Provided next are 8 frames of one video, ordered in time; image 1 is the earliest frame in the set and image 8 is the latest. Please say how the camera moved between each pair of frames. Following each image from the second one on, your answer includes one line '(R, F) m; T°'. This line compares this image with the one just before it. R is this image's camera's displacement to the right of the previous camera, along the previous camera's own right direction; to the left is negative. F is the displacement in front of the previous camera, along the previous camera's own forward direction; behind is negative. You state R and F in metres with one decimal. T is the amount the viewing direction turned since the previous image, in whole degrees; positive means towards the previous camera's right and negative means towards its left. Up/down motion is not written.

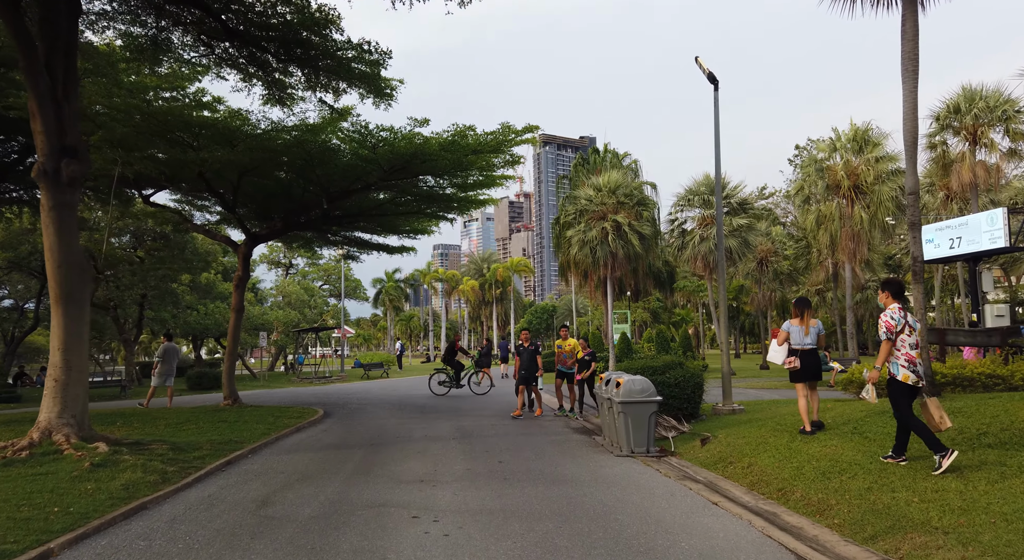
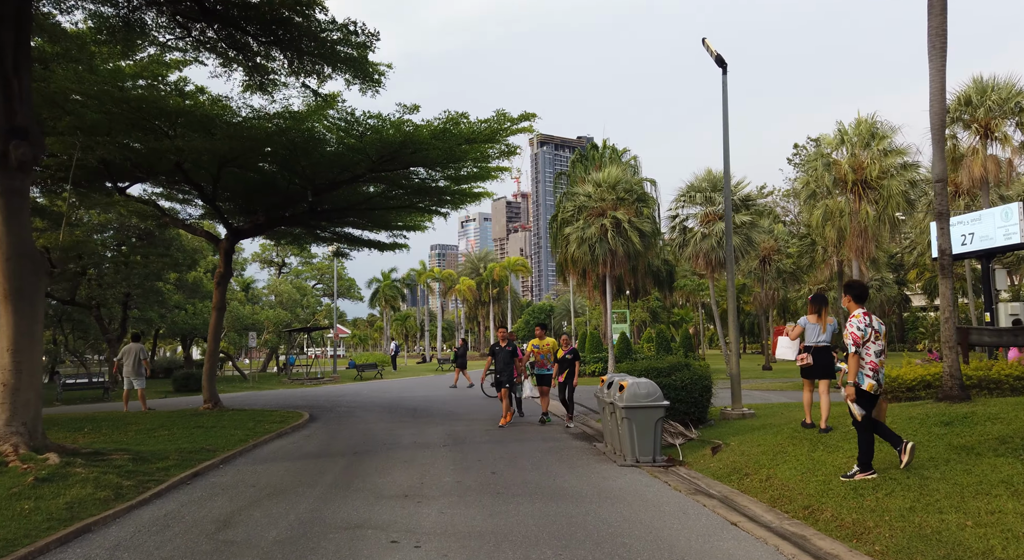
(0.0, +0.8) m; 0°
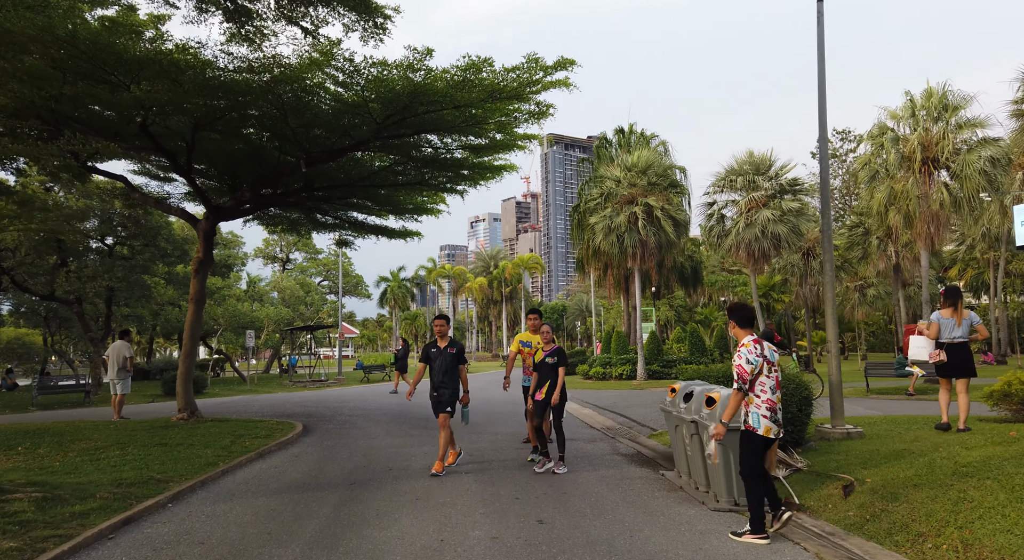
(-0.4, +2.4) m; -1°
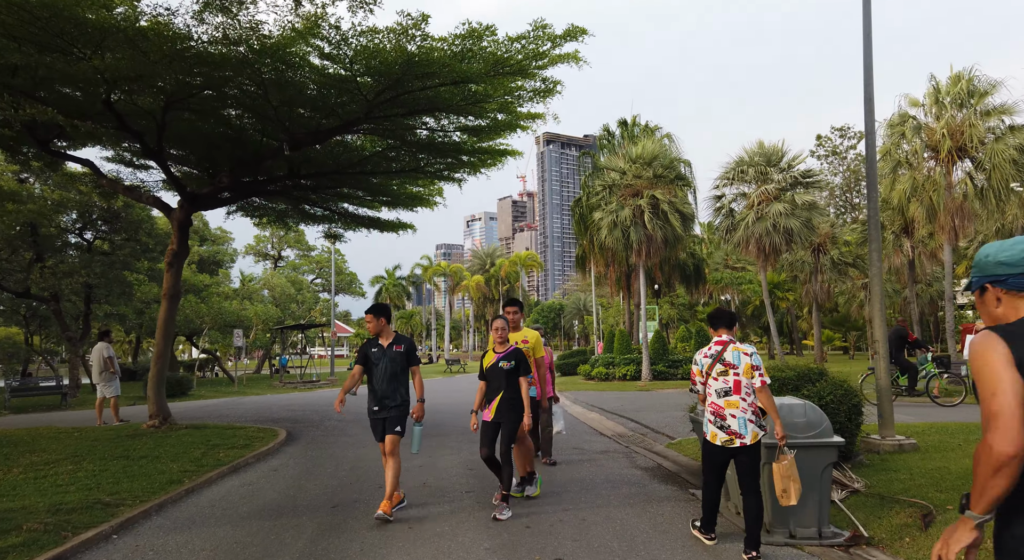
(-0.1, +1.1) m; 0°
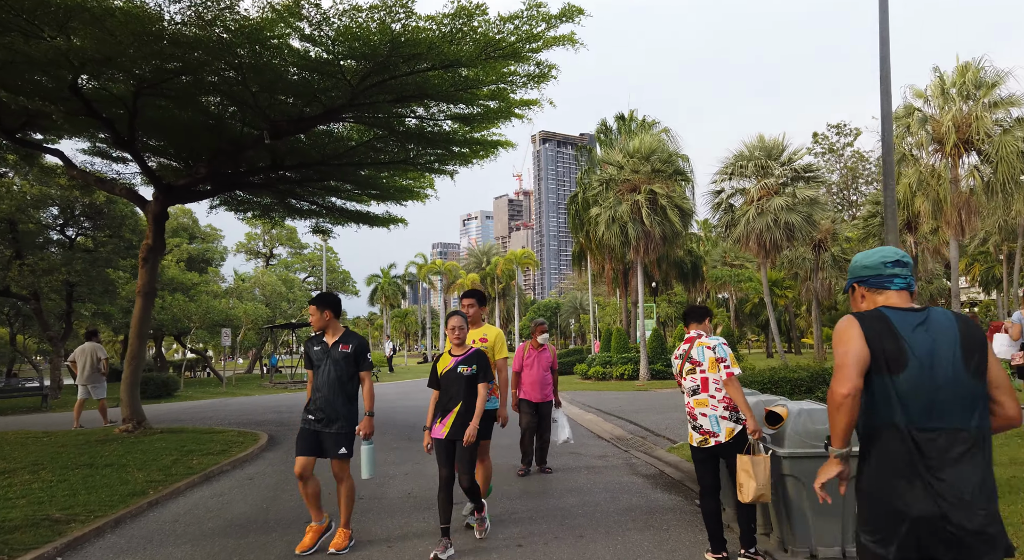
(+0.1, +0.6) m; 0°
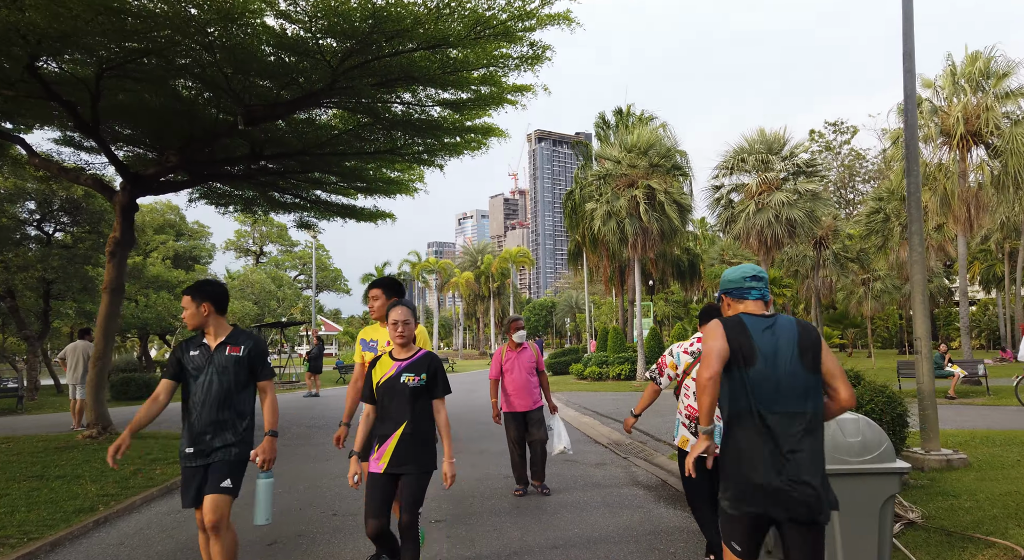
(+0.1, +0.6) m; 0°
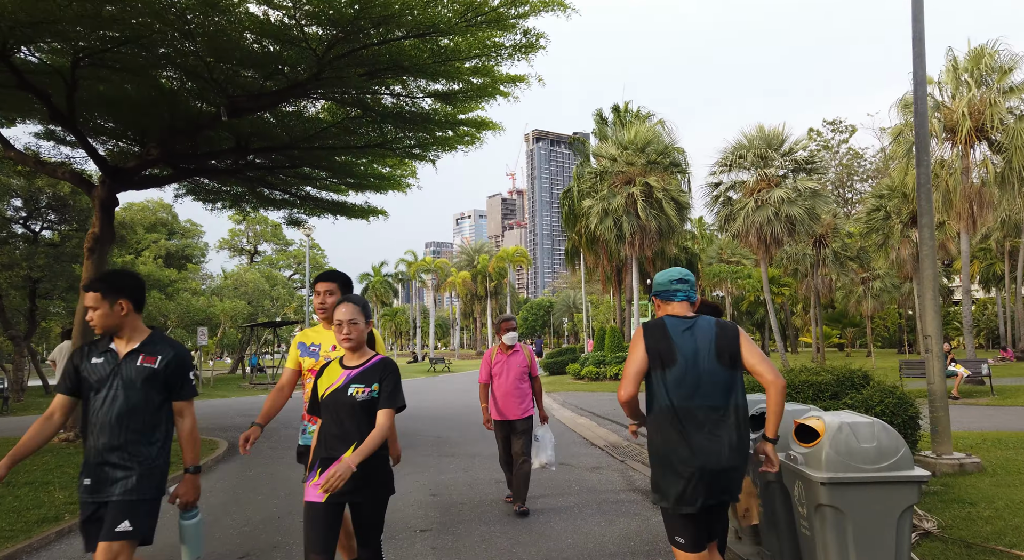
(+0.1, +0.3) m; 0°
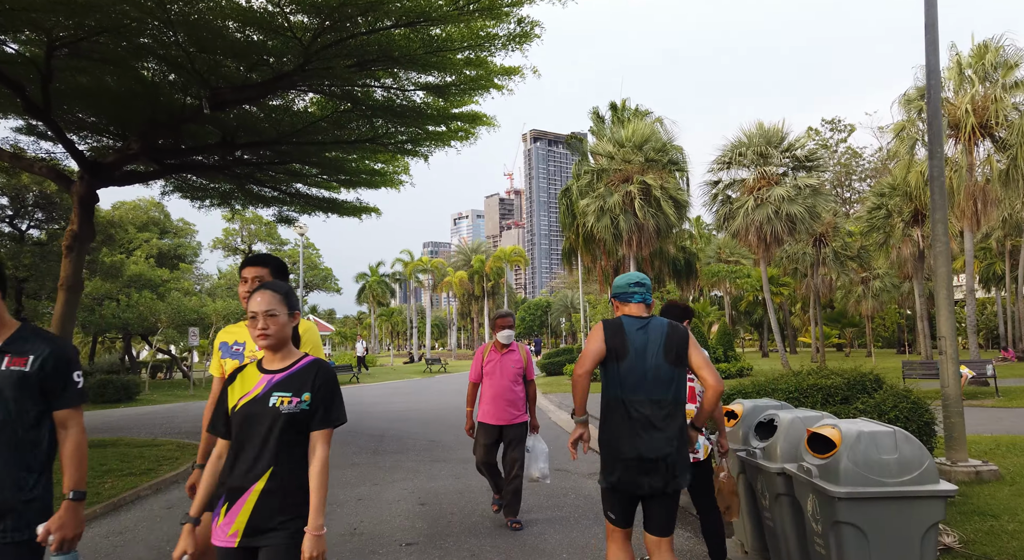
(+0.1, +0.3) m; 0°
